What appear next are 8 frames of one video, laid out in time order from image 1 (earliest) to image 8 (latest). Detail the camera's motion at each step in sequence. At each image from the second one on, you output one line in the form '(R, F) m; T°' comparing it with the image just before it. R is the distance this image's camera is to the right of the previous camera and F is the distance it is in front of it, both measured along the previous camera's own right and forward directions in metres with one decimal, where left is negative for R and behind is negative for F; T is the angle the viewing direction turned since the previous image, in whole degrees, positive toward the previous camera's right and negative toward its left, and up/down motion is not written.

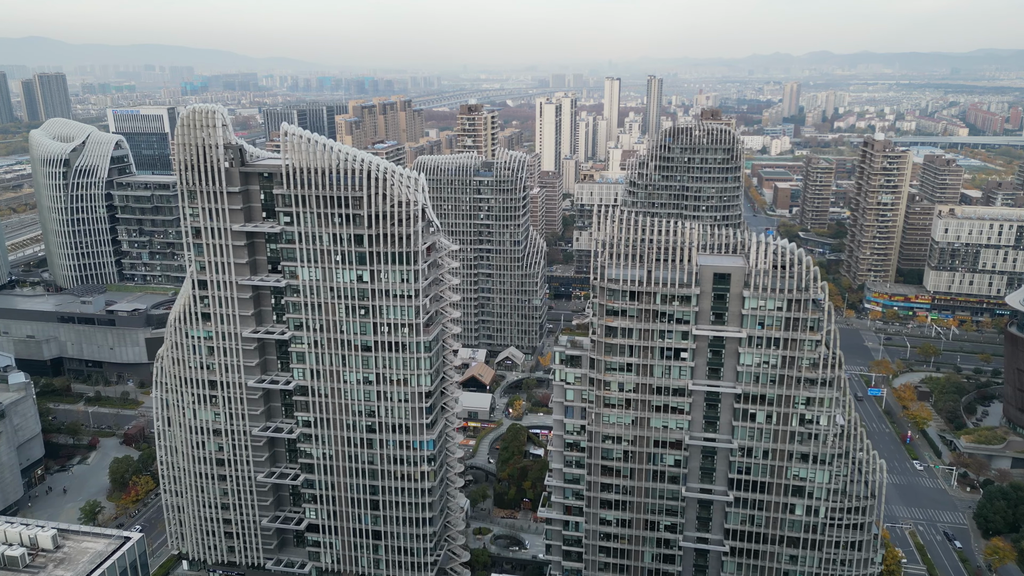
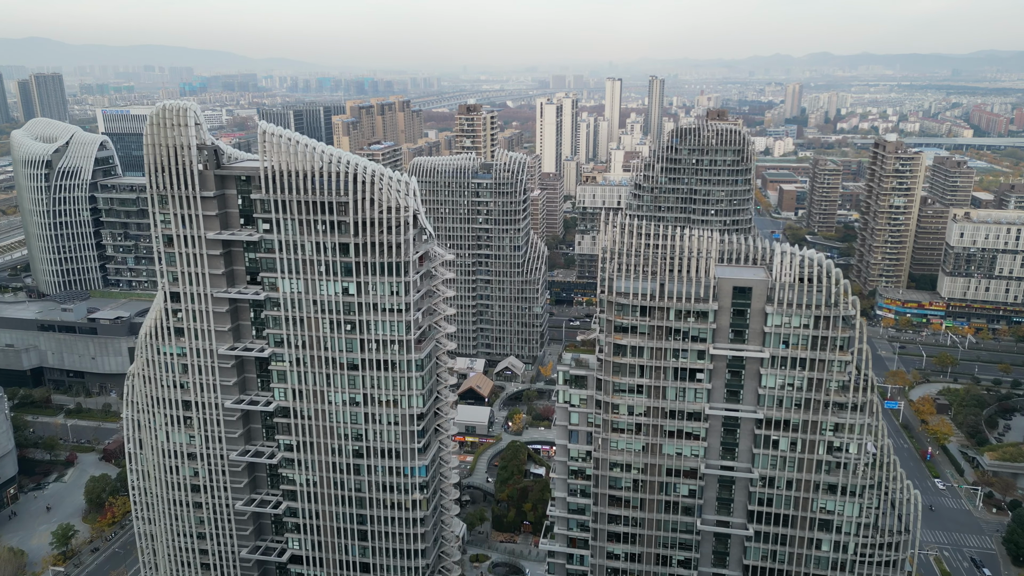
(+0.1, +5.9) m; 0°
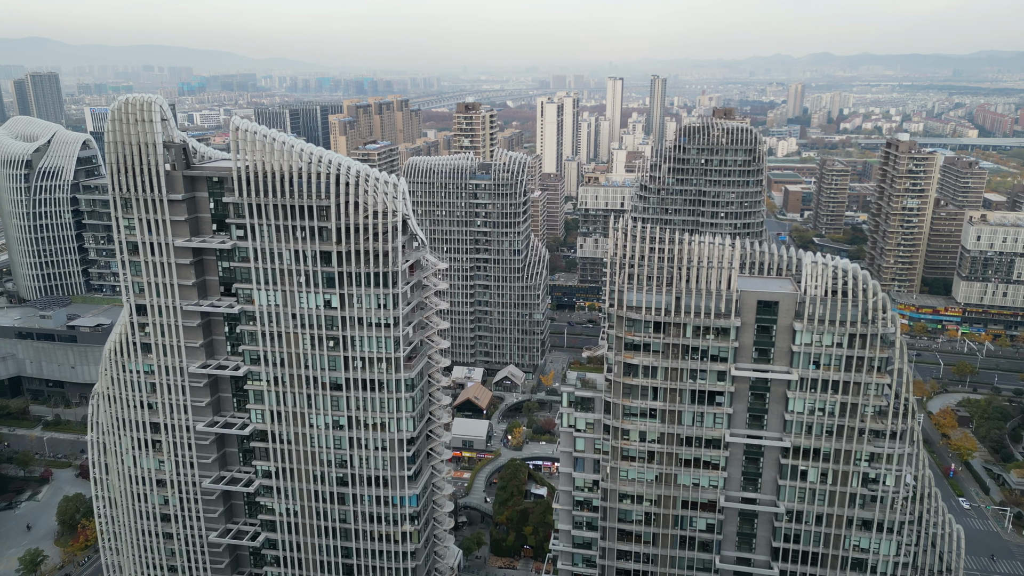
(+0.1, +6.0) m; 0°
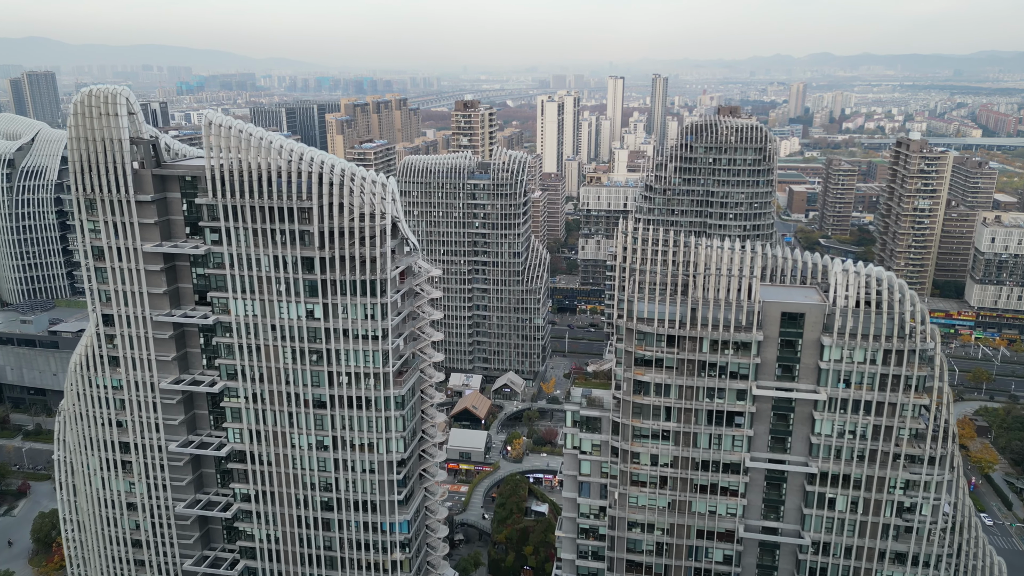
(0.0, +4.9) m; 0°
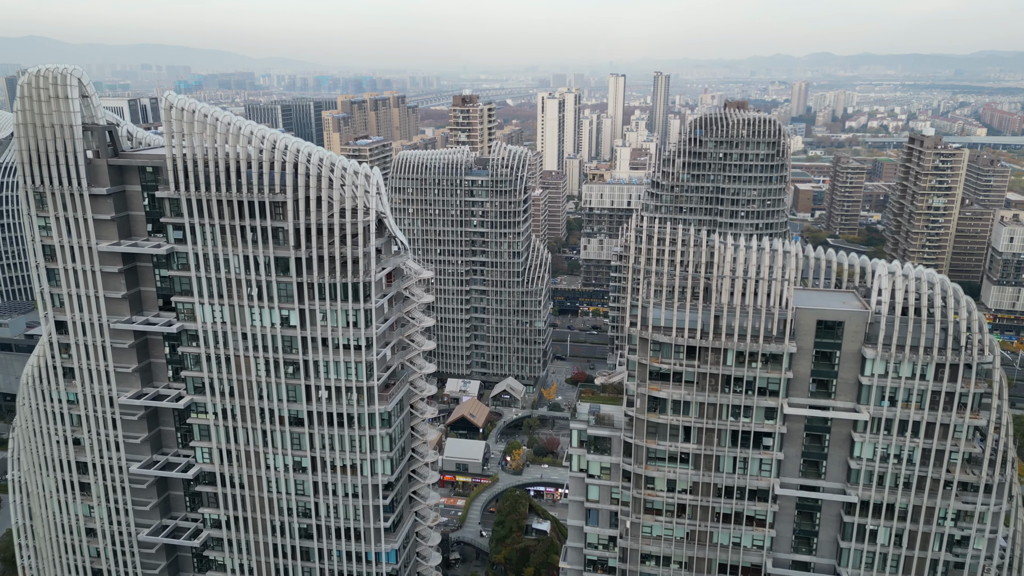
(0.0, +5.8) m; 0°
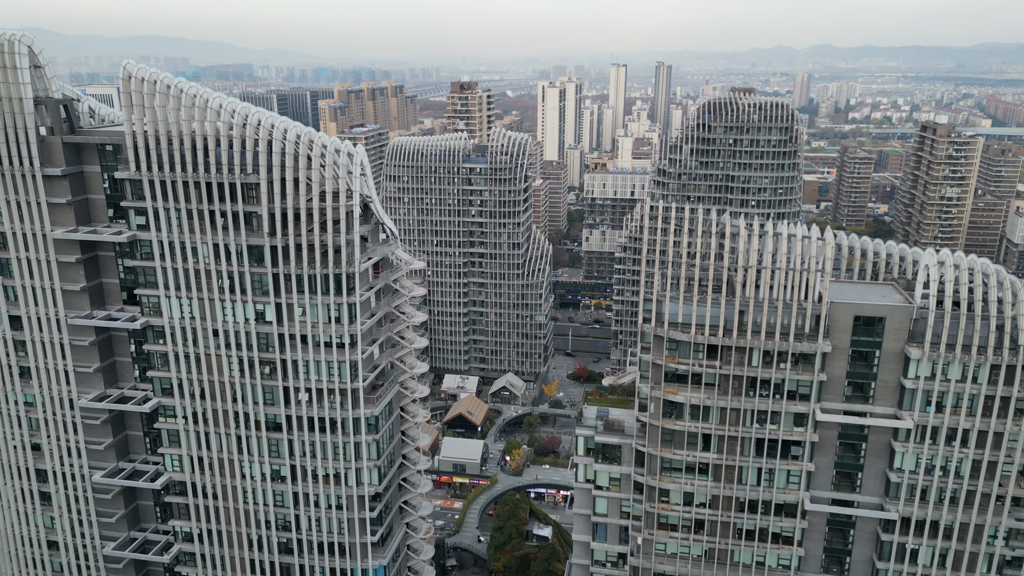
(0.0, +4.7) m; 0°
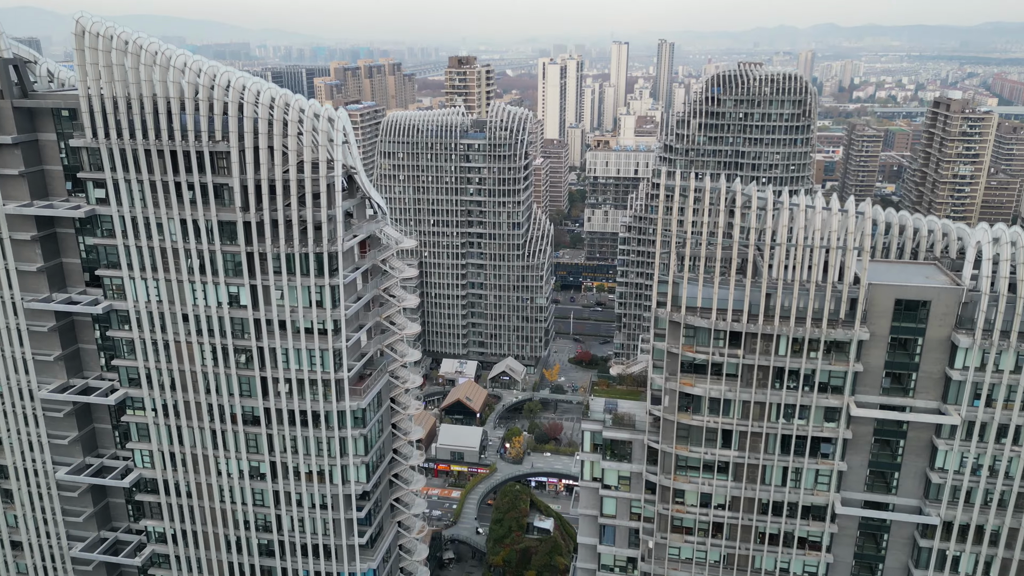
(0.0, +4.1) m; 0°
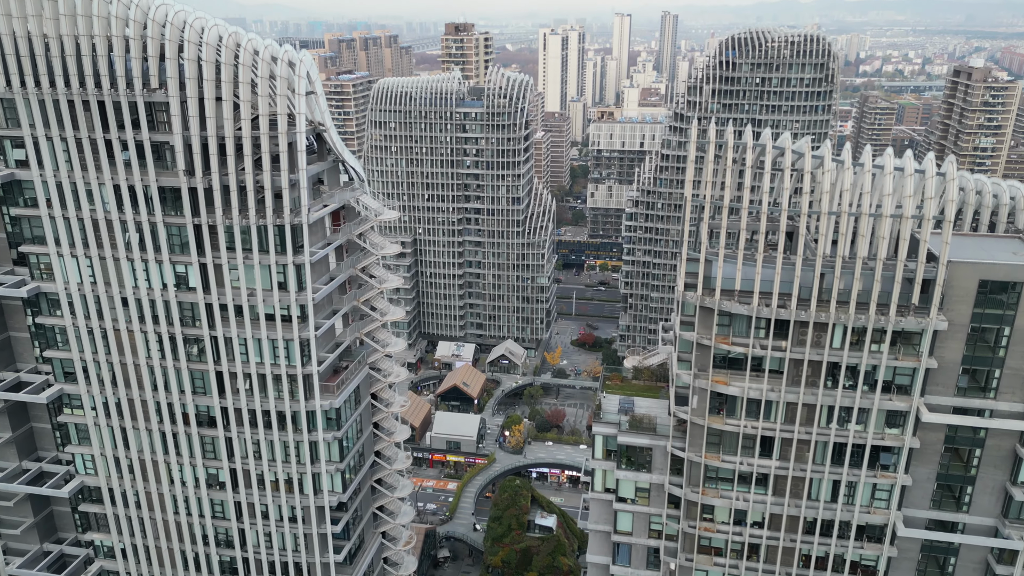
(+0.1, +6.1) m; 0°
